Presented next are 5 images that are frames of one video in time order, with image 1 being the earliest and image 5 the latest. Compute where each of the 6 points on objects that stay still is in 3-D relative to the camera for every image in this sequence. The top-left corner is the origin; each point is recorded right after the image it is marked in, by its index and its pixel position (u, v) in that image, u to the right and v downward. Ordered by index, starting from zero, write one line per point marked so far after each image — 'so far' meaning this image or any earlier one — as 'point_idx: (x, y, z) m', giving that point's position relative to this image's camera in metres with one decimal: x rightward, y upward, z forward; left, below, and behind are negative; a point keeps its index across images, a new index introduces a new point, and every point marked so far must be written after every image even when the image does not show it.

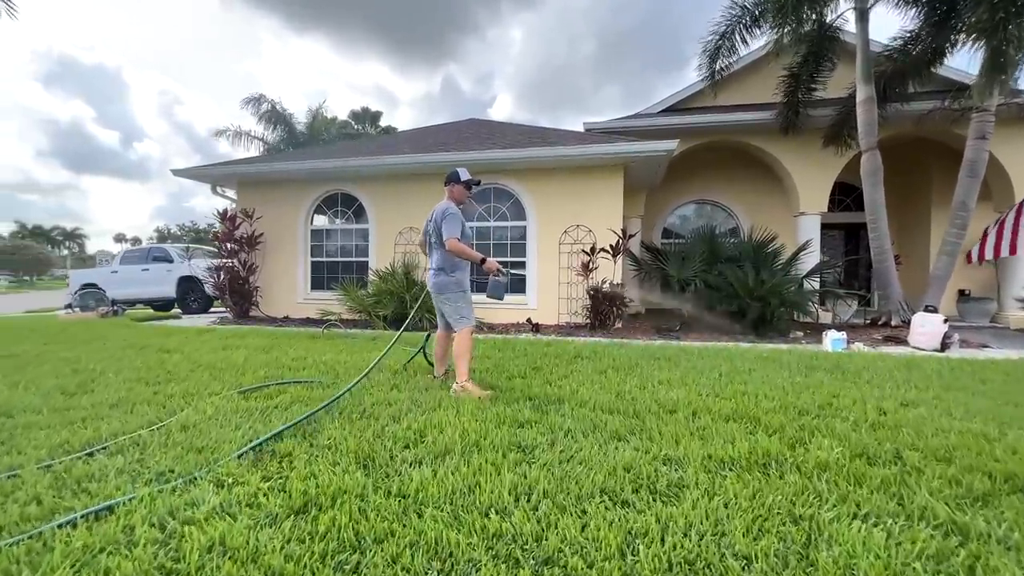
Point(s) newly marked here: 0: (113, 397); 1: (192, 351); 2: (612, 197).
0: (-2.8, -0.8, +3.2) m
1: (-3.4, -0.7, +4.7) m
2: (+1.8, +1.6, +8.0) m
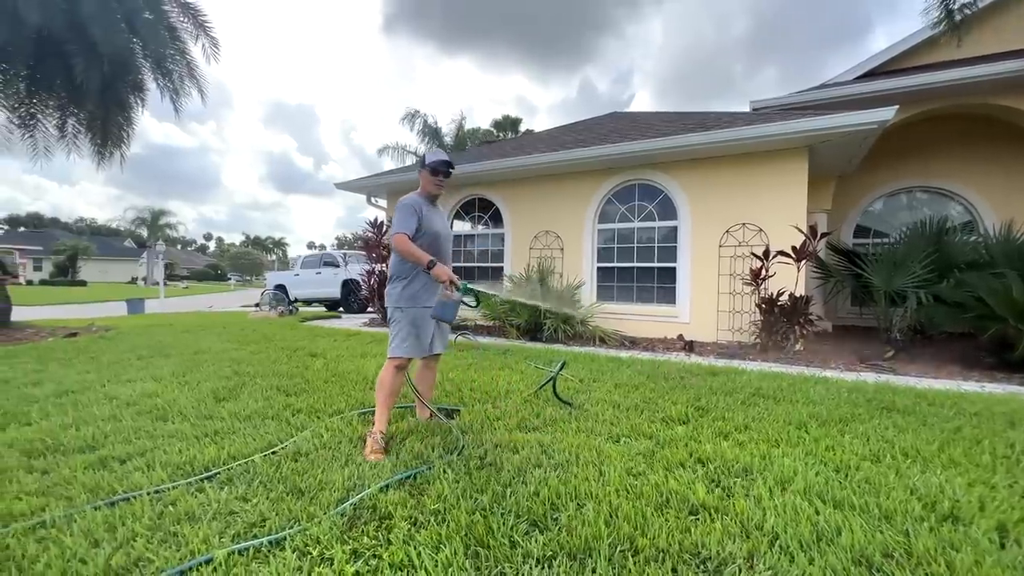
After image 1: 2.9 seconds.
0: (-1.8, -0.8, +3.2) m
1: (-1.9, -0.7, +4.8) m
2: (+4.0, +1.5, +6.5) m
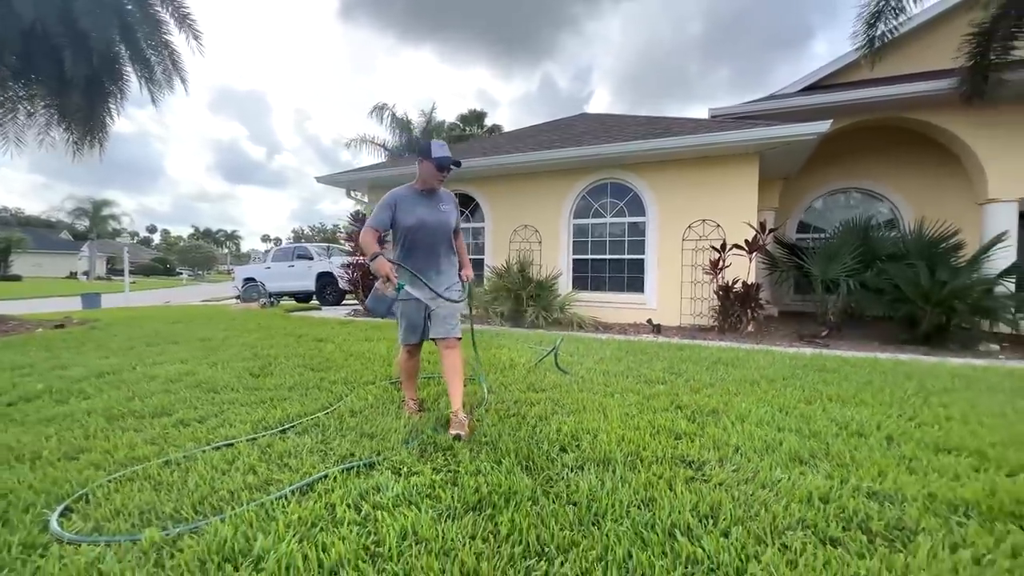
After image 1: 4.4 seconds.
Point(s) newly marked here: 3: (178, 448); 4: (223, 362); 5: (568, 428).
0: (-1.8, -0.7, +3.6) m
1: (-2.0, -0.6, +5.2) m
2: (+3.8, +1.6, +7.3) m
3: (-1.8, -0.8, +2.4) m
4: (-2.7, -0.7, +4.2) m
5: (+0.3, -0.8, +2.6) m
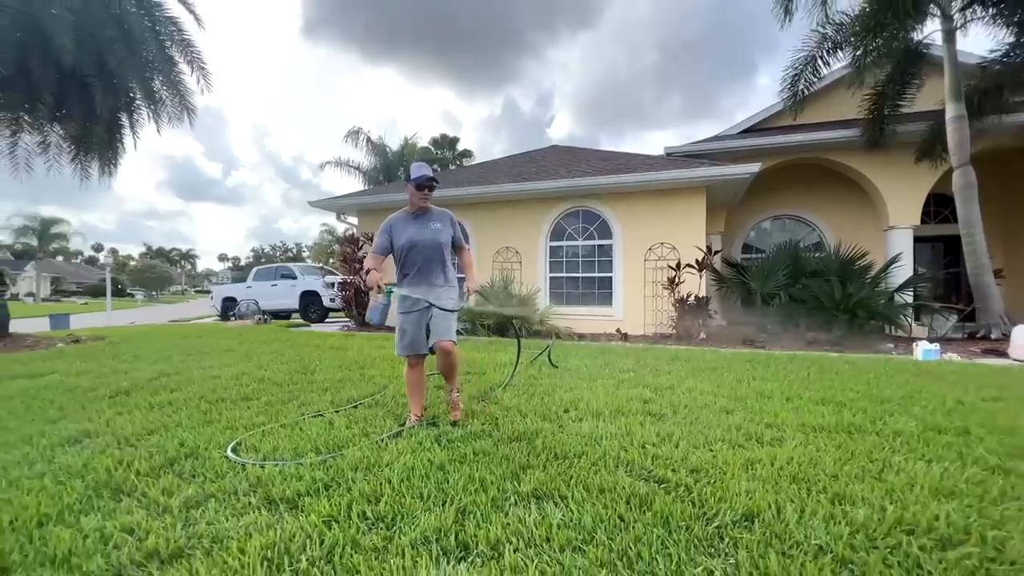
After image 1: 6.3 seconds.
0: (-1.7, -0.9, +4.4) m
1: (-2.1, -0.8, +6.0) m
2: (+3.5, +1.4, +8.6) m
3: (-1.6, -0.9, +3.2) m
4: (-2.7, -0.9, +4.9) m
5: (+0.4, -0.9, +3.6) m
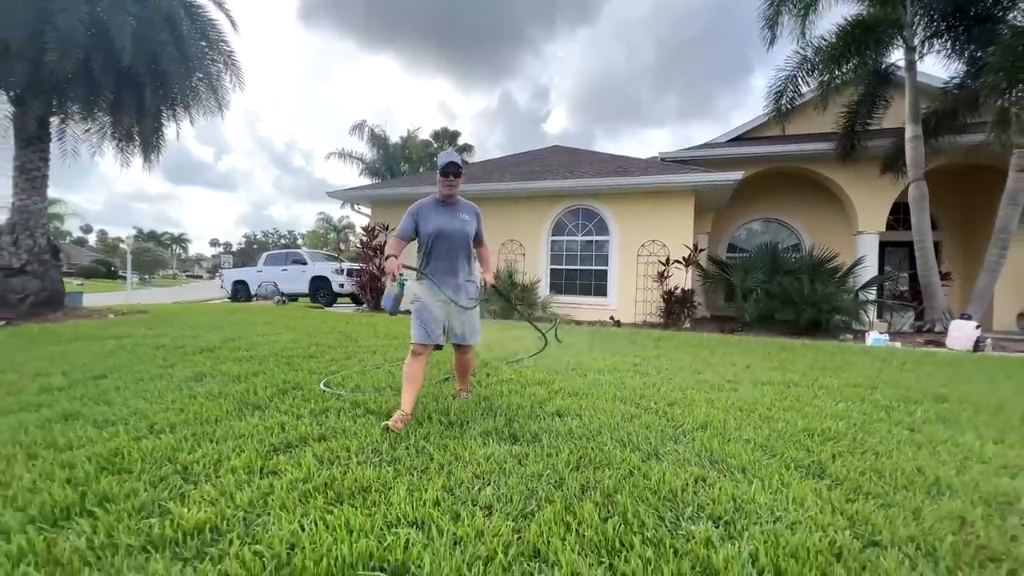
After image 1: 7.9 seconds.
0: (-1.6, -0.6, +5.3) m
1: (-1.9, -0.6, +6.8) m
2: (+3.6, +1.5, +9.5) m
3: (-1.4, -0.7, +4.0) m
4: (-2.6, -0.6, +5.8) m
5: (+0.6, -0.7, +4.4) m
